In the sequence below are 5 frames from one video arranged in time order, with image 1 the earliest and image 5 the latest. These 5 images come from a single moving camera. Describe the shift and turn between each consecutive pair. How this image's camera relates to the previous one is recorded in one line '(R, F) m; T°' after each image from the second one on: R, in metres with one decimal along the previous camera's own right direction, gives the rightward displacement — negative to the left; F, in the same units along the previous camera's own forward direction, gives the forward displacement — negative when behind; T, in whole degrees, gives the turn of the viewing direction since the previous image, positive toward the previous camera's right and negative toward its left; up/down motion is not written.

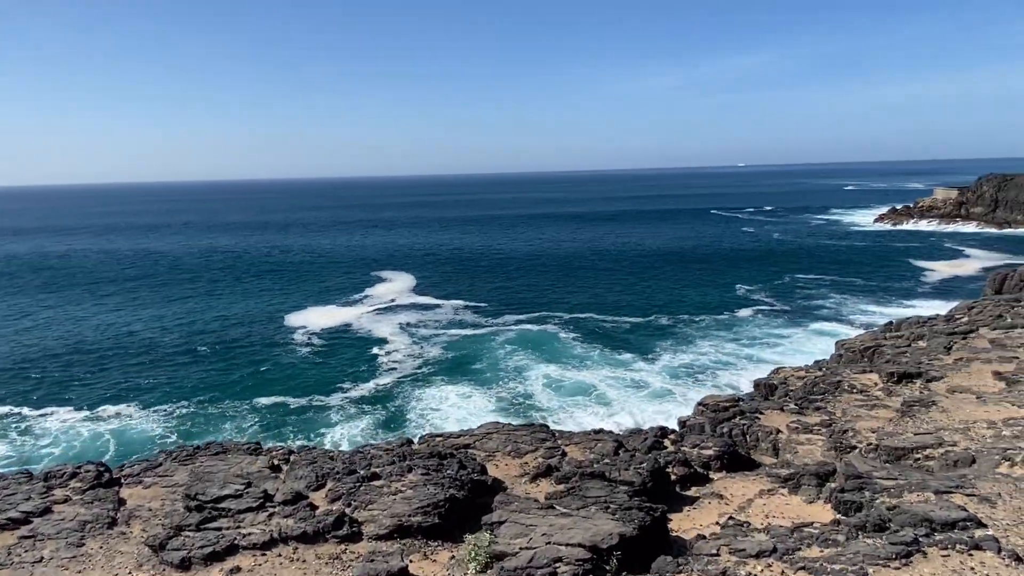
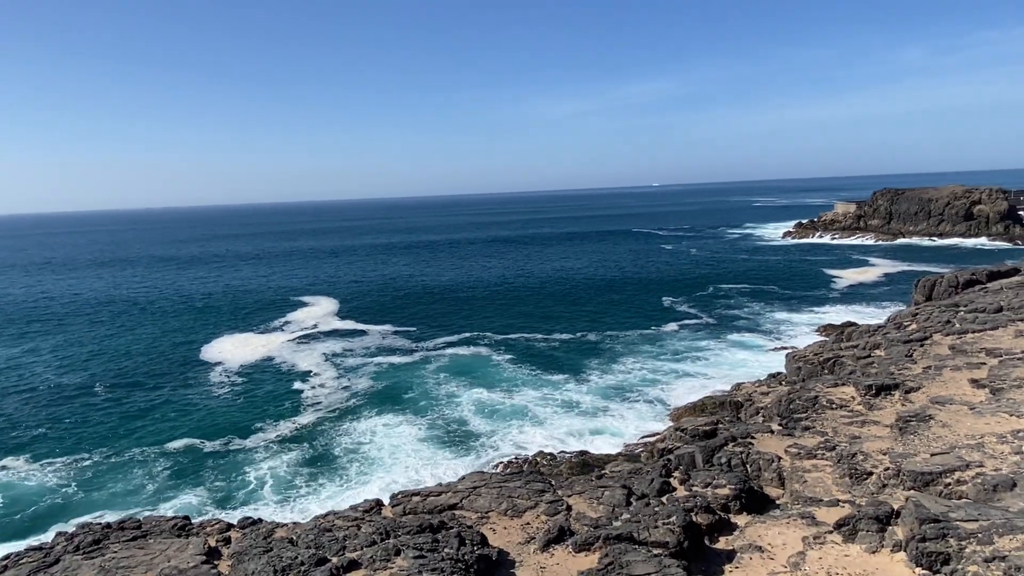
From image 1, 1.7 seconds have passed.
(-0.8, +1.7) m; +6°
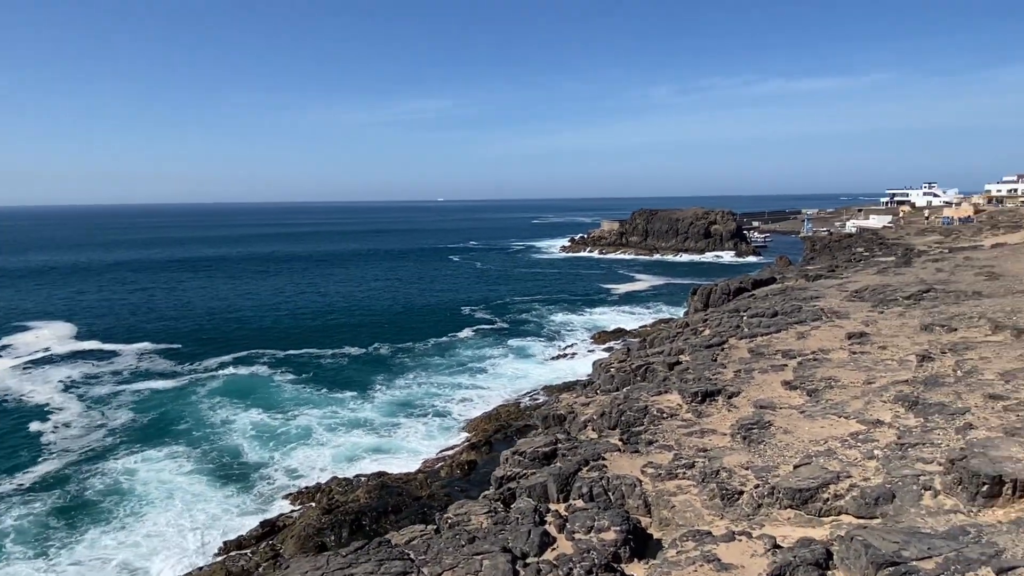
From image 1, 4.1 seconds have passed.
(-0.6, +2.4) m; +18°
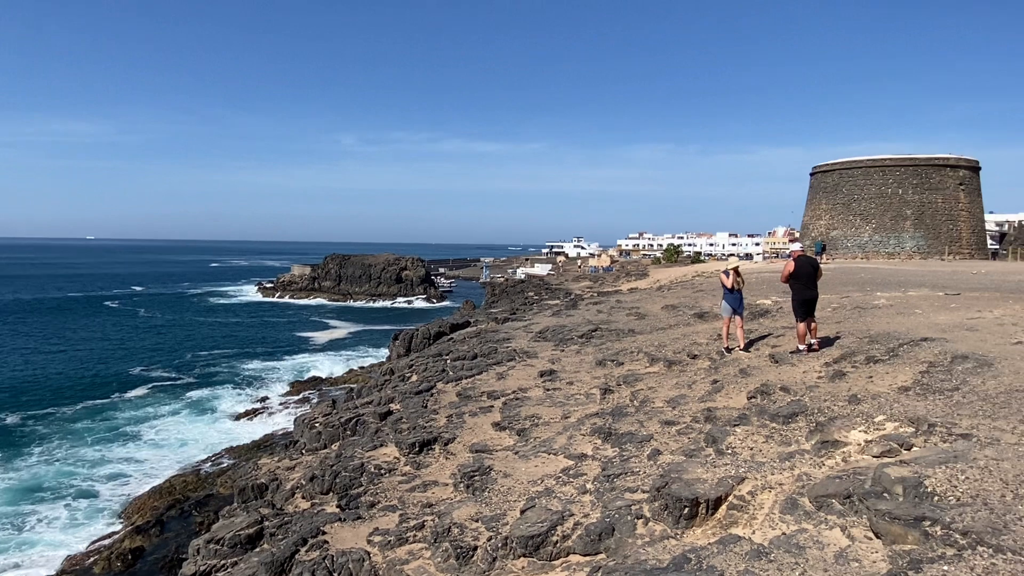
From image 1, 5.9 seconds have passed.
(-0.4, +0.8) m; +27°
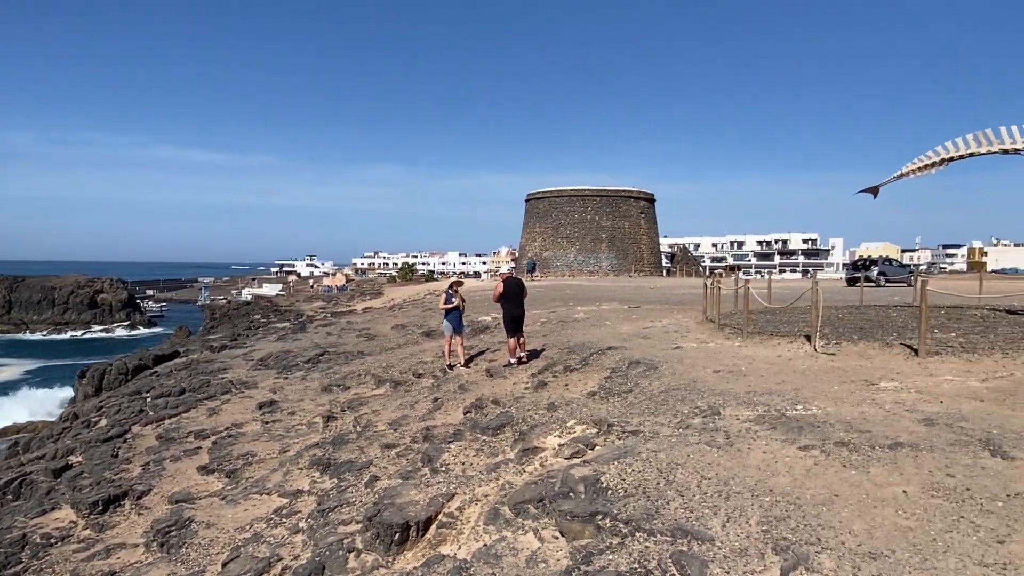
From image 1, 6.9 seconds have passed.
(+0.4, +0.1) m; +23°
